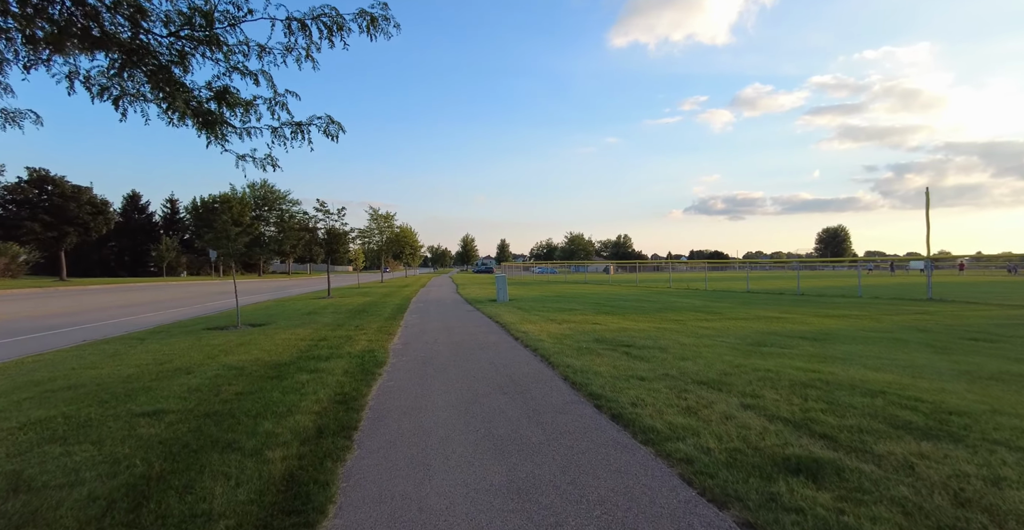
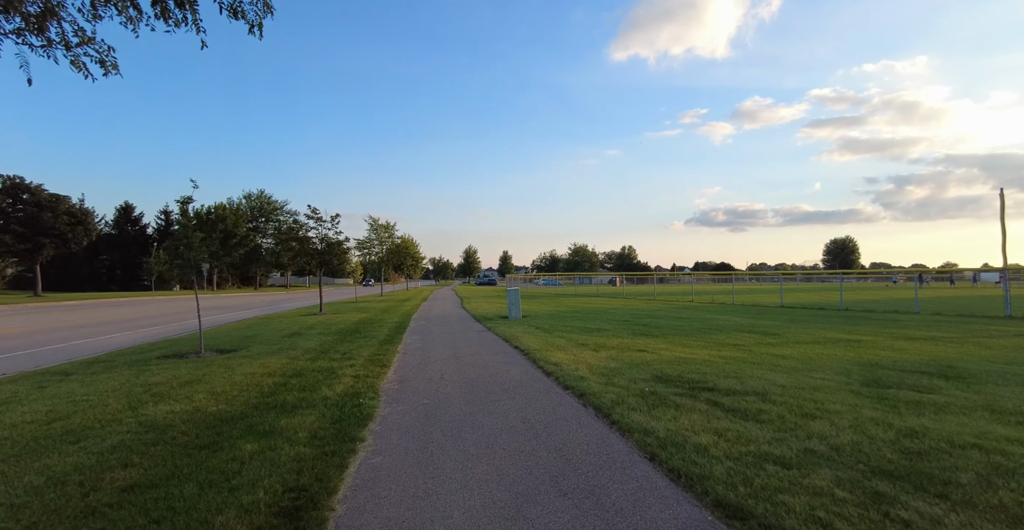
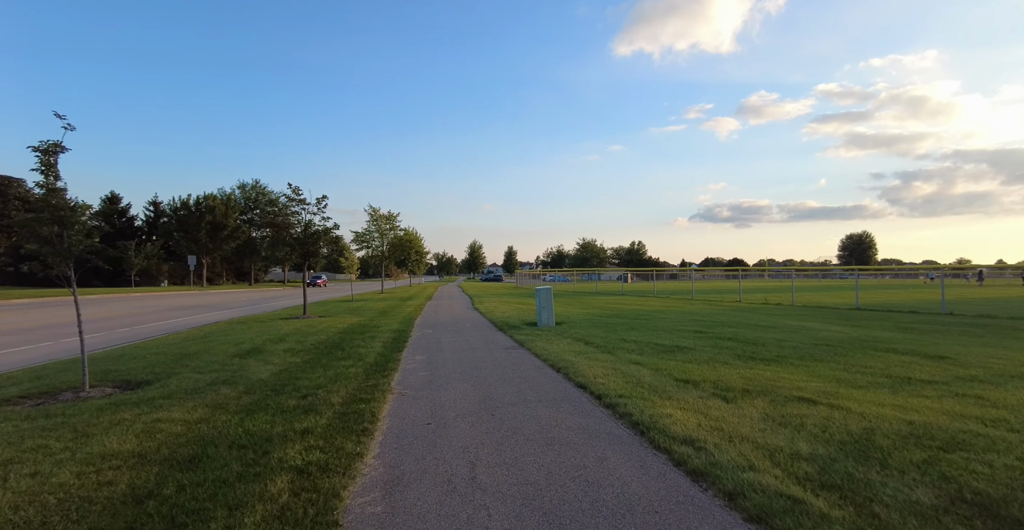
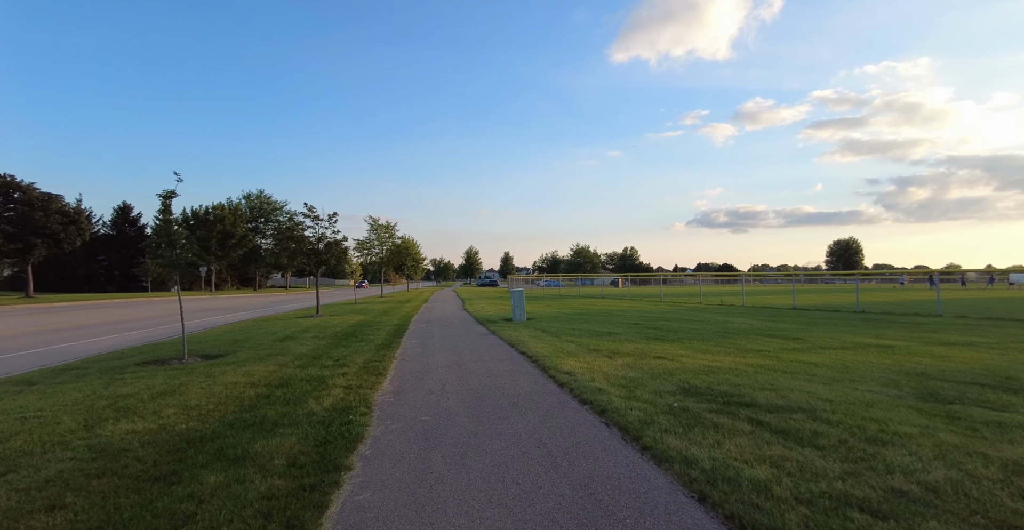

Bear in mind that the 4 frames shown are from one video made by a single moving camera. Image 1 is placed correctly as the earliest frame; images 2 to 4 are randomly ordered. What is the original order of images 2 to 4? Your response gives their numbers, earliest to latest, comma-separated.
2, 4, 3
